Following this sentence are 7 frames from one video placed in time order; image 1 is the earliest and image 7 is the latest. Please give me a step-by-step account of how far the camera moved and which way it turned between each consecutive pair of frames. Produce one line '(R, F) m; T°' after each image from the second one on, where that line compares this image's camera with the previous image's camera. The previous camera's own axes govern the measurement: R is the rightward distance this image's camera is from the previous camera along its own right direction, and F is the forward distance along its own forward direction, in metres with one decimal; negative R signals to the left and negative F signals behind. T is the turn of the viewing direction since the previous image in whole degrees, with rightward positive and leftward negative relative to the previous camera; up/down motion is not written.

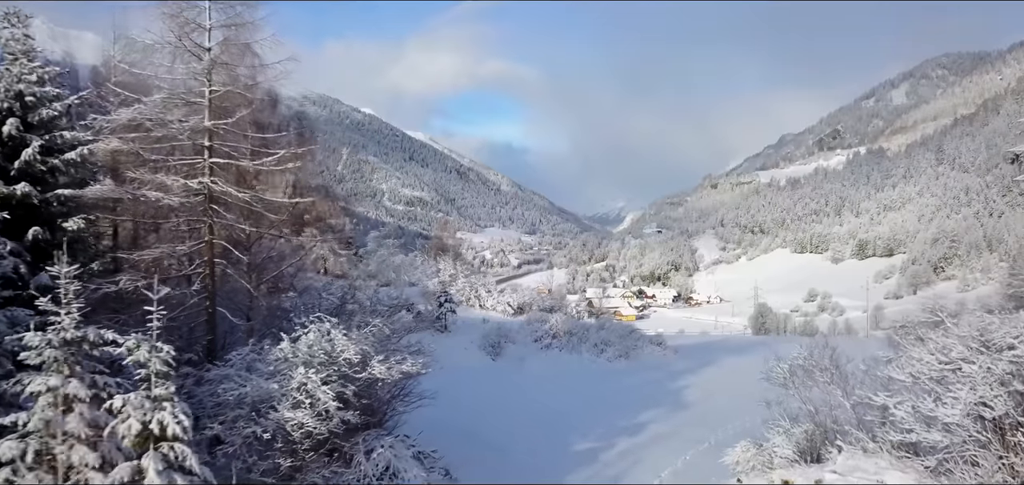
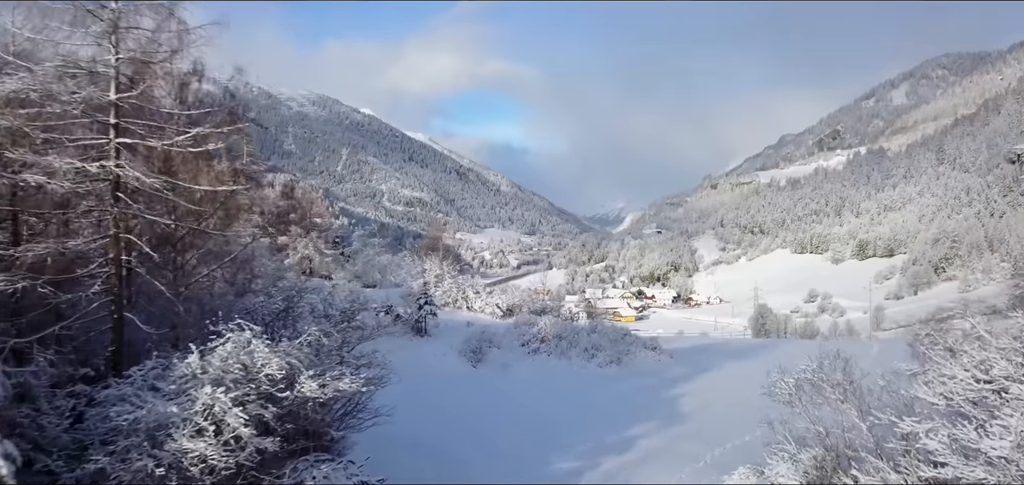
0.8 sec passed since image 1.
(+0.5, +1.0) m; 0°
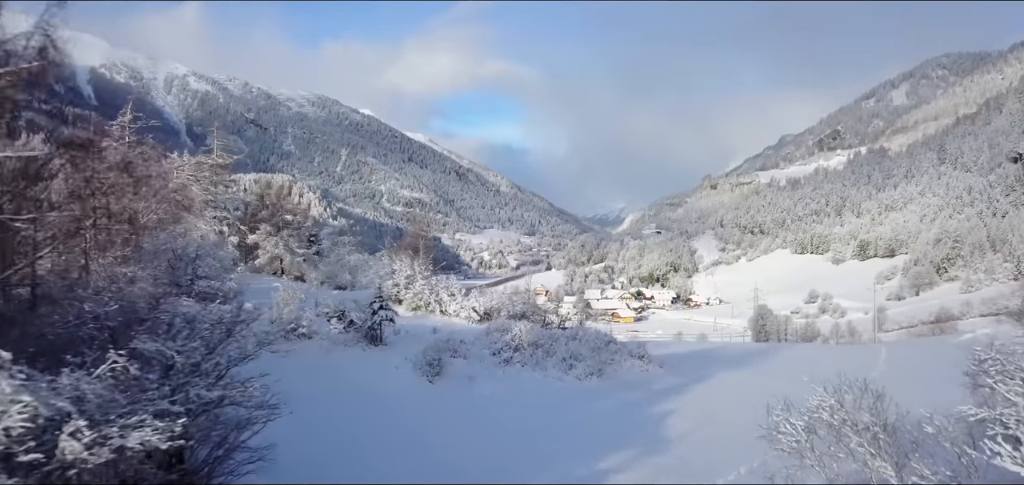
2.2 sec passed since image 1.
(+0.9, +1.9) m; 0°
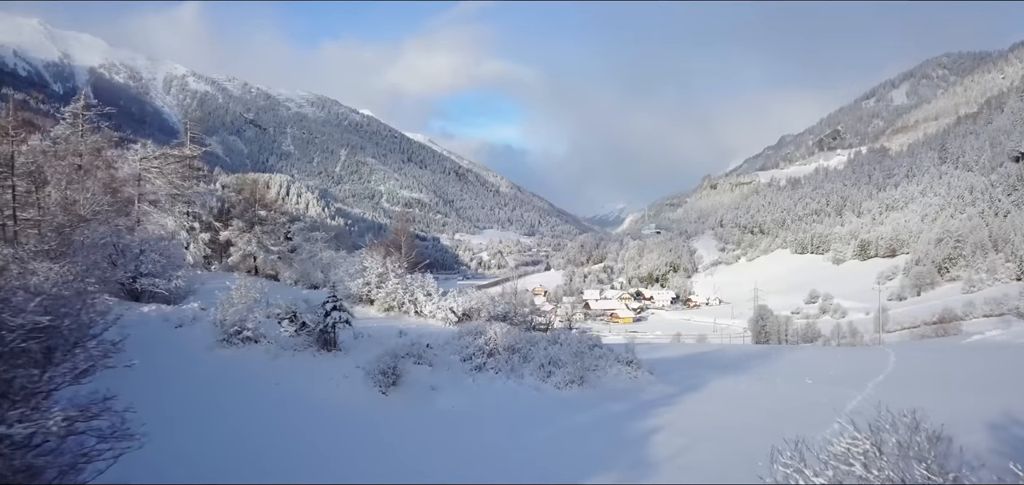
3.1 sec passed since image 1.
(+0.7, +1.6) m; 0°
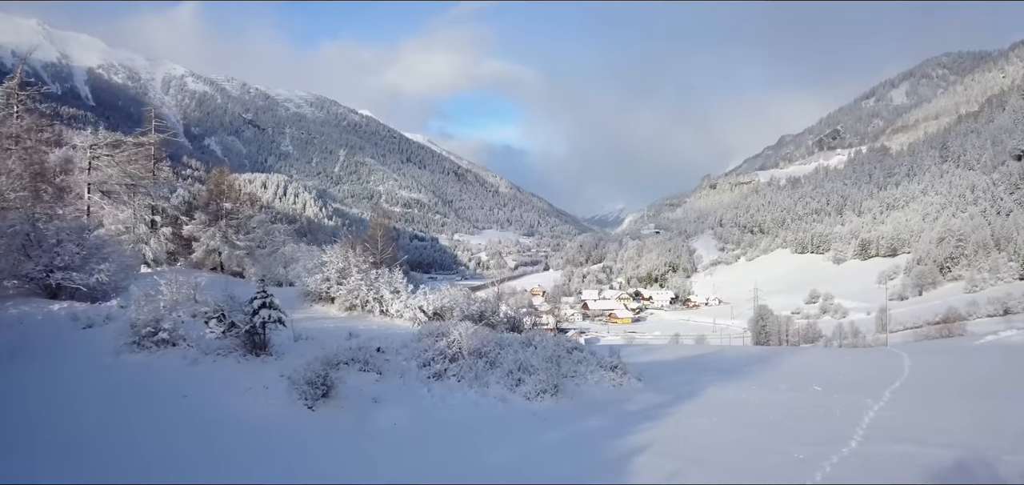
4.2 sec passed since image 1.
(+0.8, +1.9) m; 0°
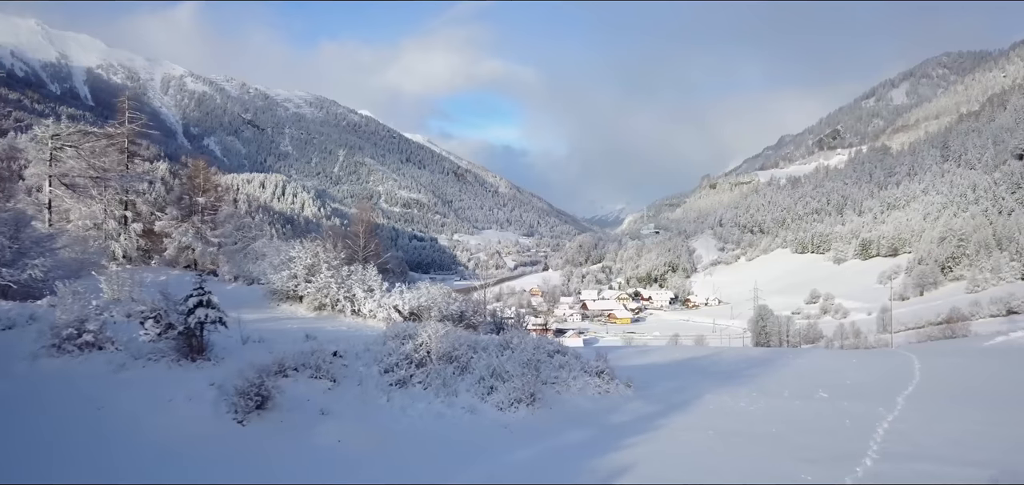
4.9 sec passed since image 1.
(+0.5, +1.3) m; 0°
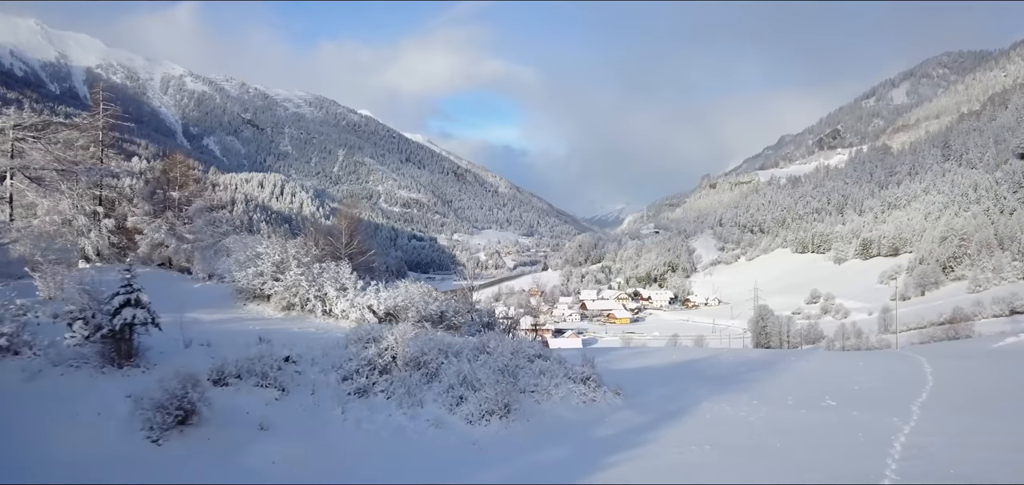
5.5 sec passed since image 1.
(+0.5, +1.1) m; 0°
